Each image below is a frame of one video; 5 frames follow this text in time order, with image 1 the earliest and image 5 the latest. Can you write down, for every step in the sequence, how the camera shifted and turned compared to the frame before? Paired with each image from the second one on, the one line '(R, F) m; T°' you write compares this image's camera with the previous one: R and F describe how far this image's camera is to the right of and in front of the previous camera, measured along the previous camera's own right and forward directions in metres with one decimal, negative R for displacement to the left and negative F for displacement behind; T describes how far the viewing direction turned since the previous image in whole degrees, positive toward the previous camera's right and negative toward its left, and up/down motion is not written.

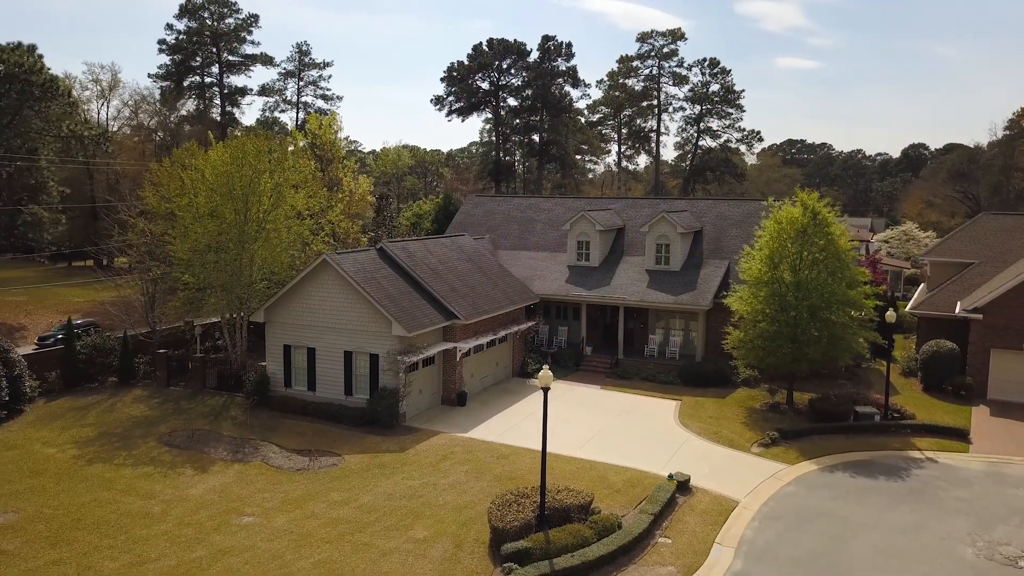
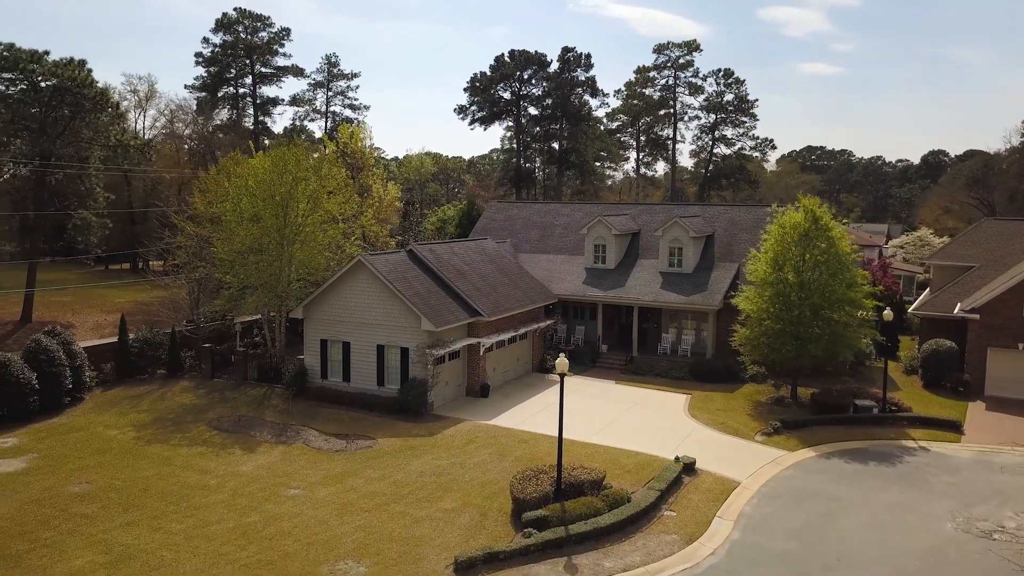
(0.0, -1.6) m; -1°
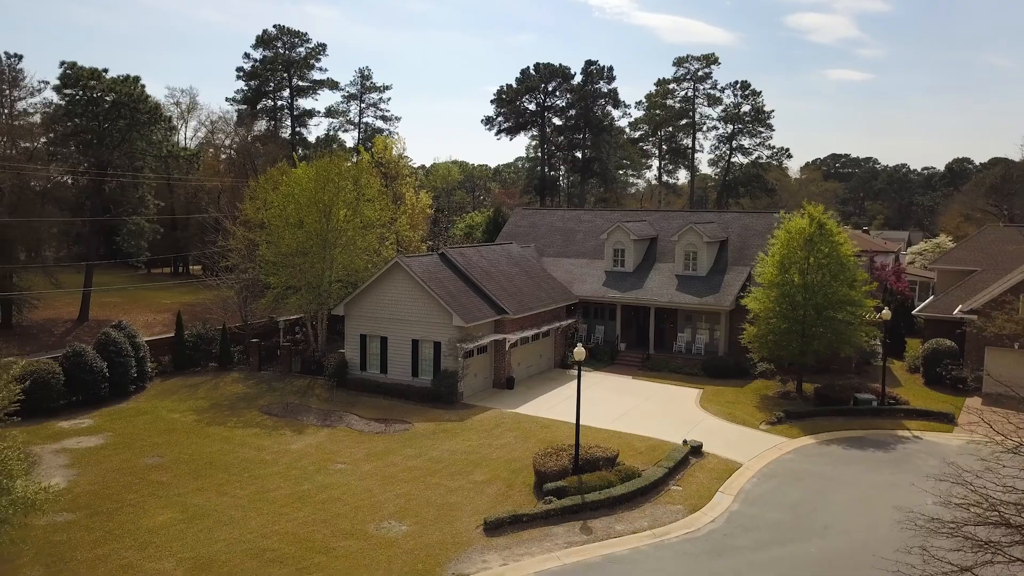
(0.0, -2.0) m; -2°
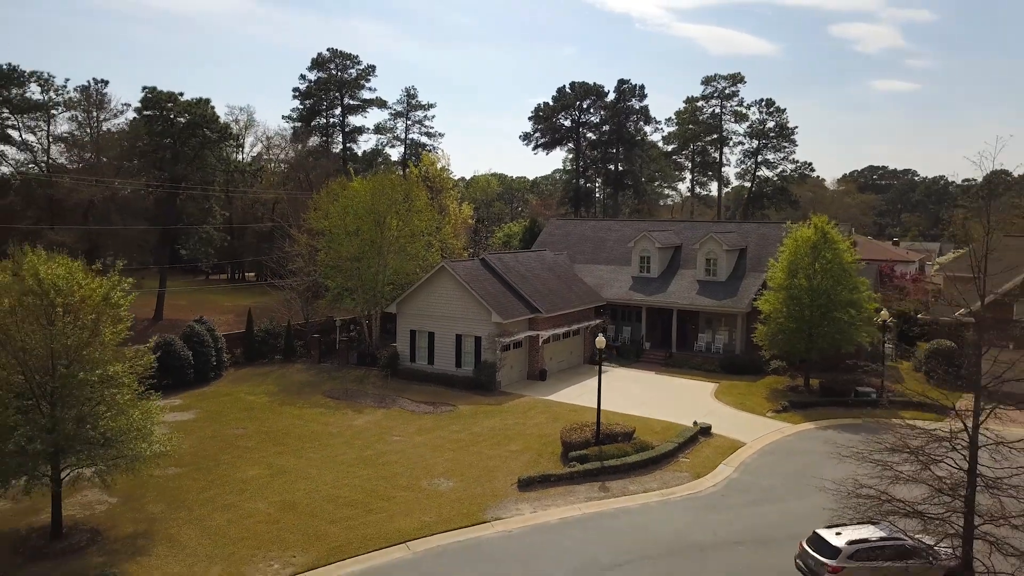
(+0.2, -3.0) m; -3°
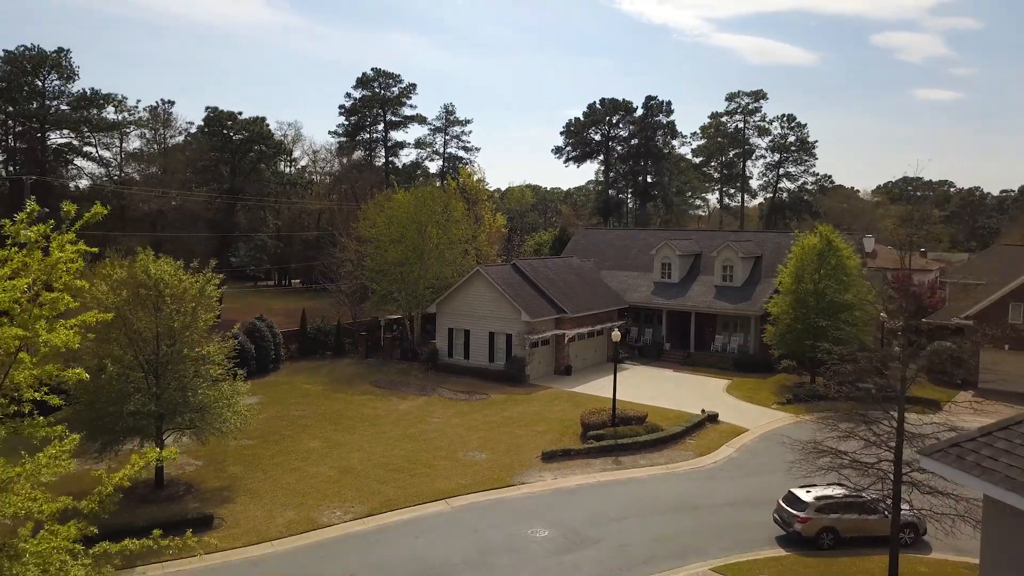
(+0.2, -2.9) m; -2°
